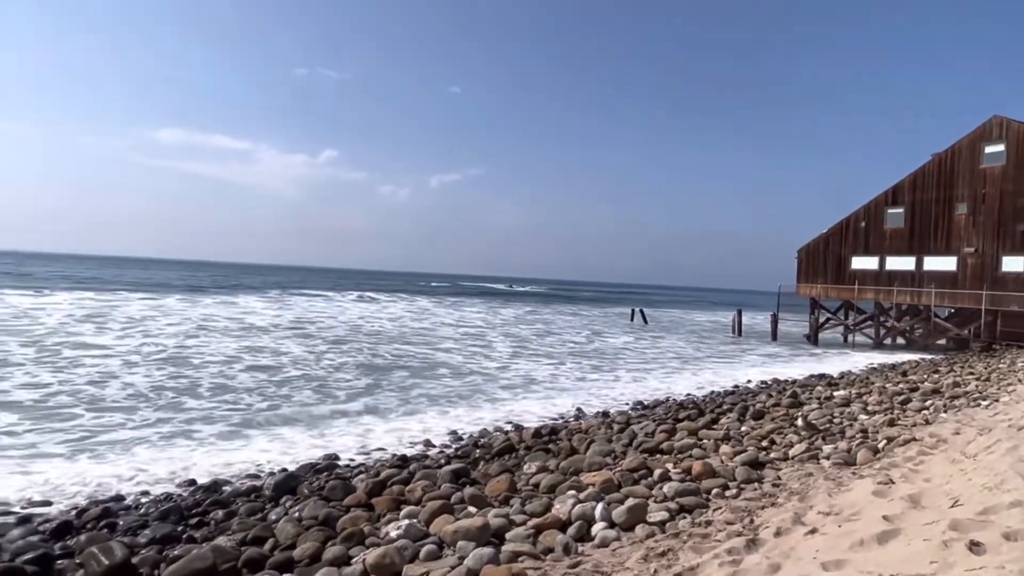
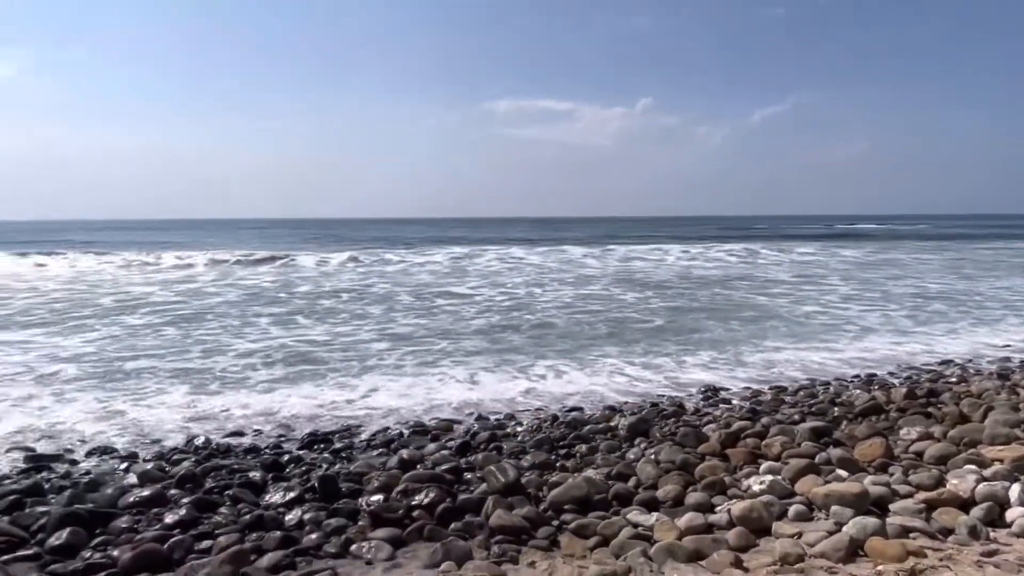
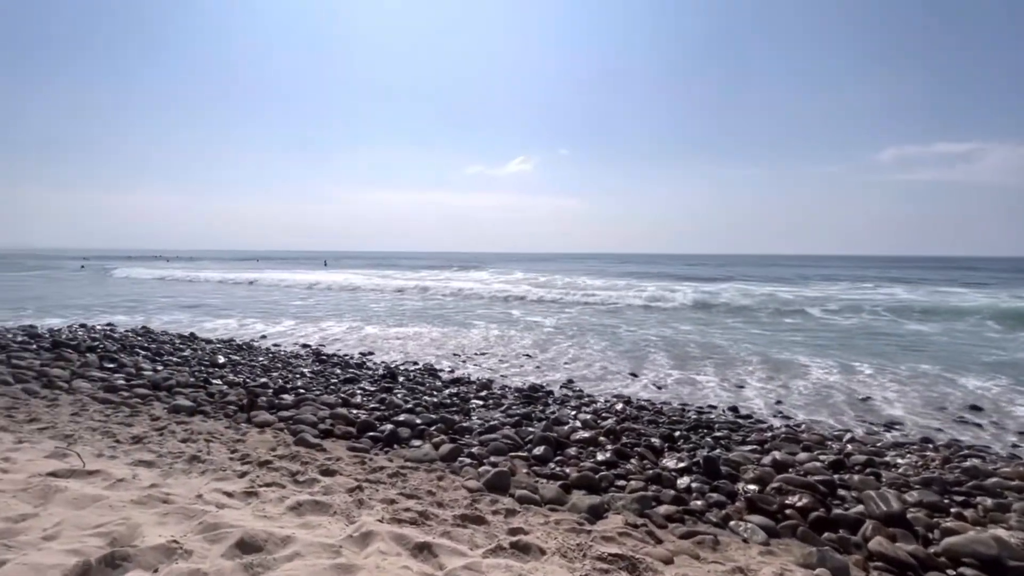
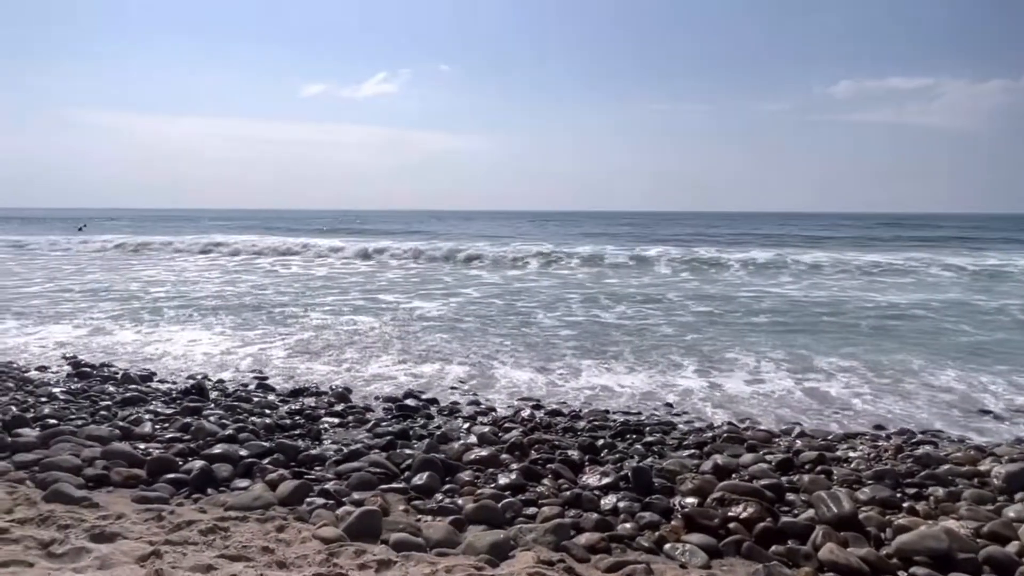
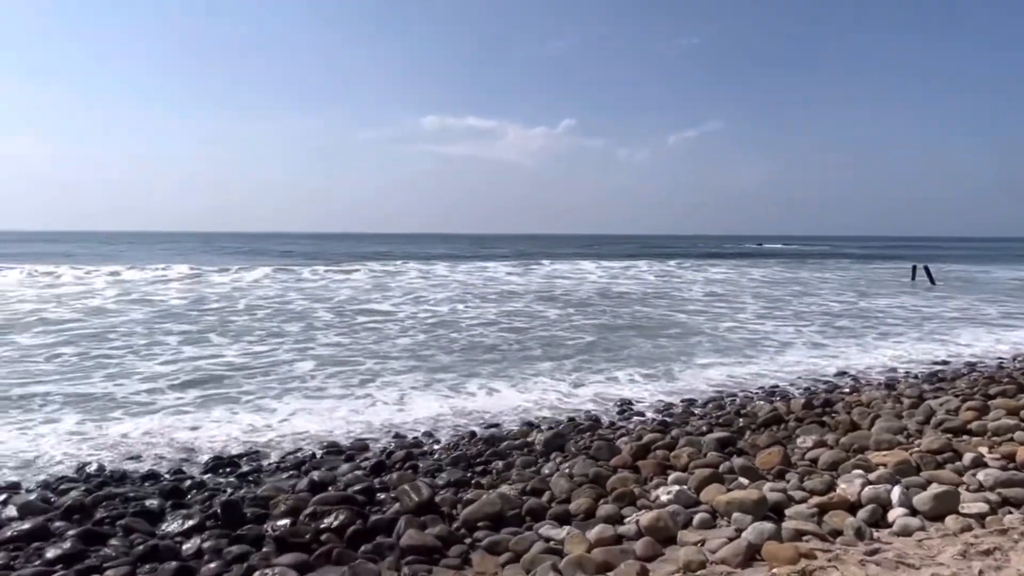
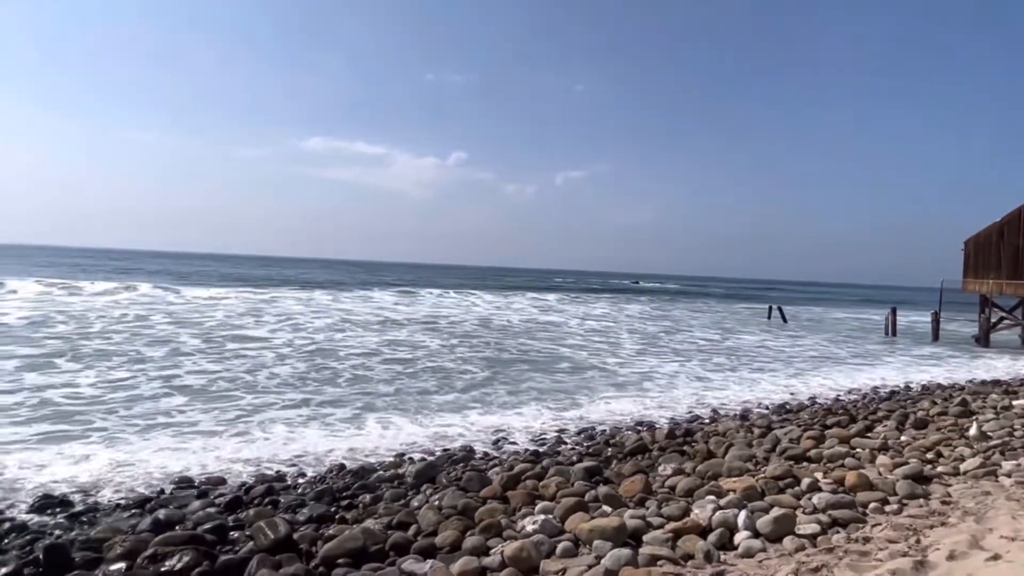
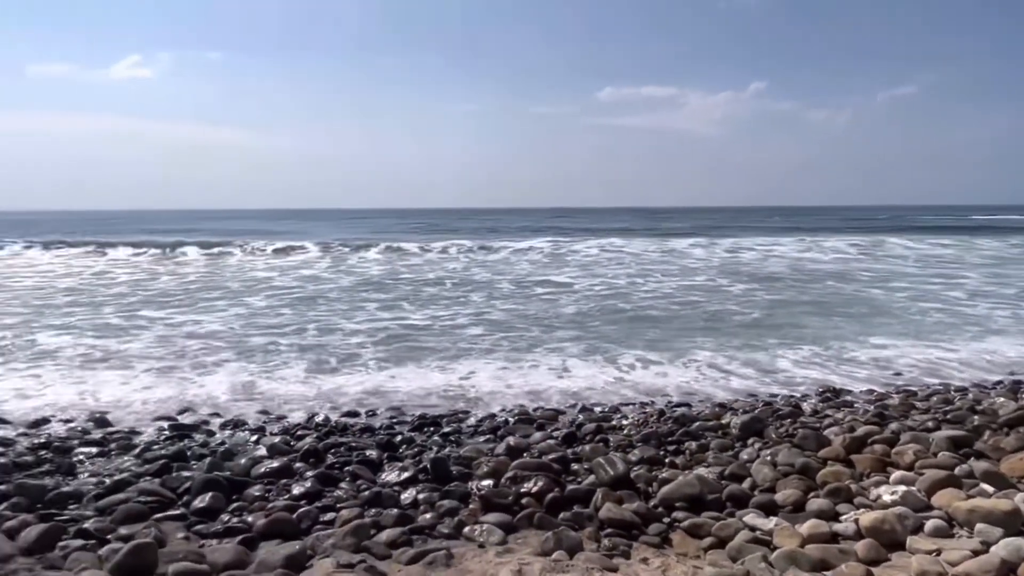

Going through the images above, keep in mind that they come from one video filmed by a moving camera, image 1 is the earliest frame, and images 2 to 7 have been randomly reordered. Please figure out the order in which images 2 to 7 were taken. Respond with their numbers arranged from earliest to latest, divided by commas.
6, 5, 2, 7, 4, 3
